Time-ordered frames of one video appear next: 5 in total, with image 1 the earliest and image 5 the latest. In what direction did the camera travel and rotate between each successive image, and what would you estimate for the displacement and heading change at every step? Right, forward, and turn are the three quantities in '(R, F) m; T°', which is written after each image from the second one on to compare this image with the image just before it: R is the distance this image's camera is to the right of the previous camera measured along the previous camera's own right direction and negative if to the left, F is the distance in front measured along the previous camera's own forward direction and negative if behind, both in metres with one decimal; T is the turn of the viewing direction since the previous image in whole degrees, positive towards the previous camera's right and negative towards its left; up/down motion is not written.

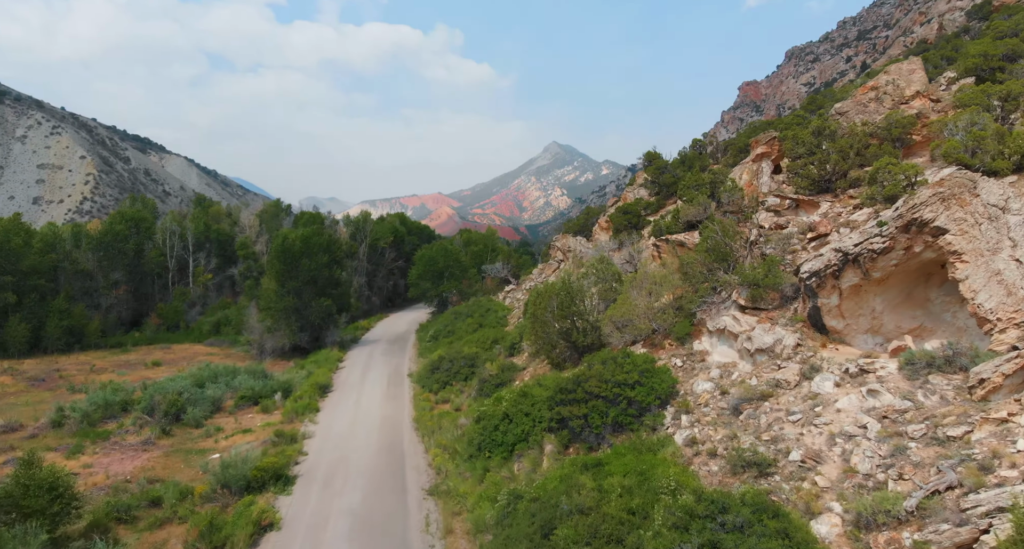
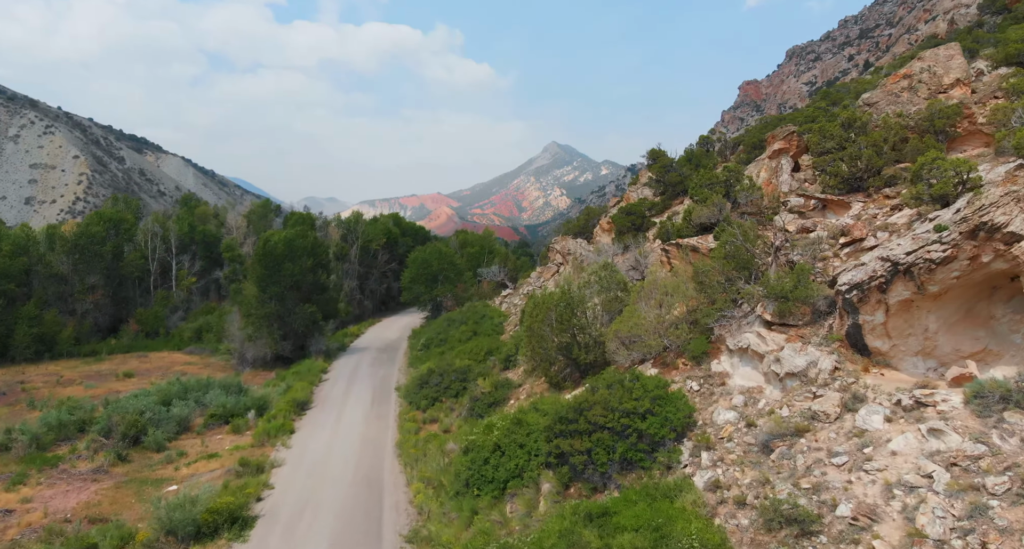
(+0.2, +2.3) m; 0°
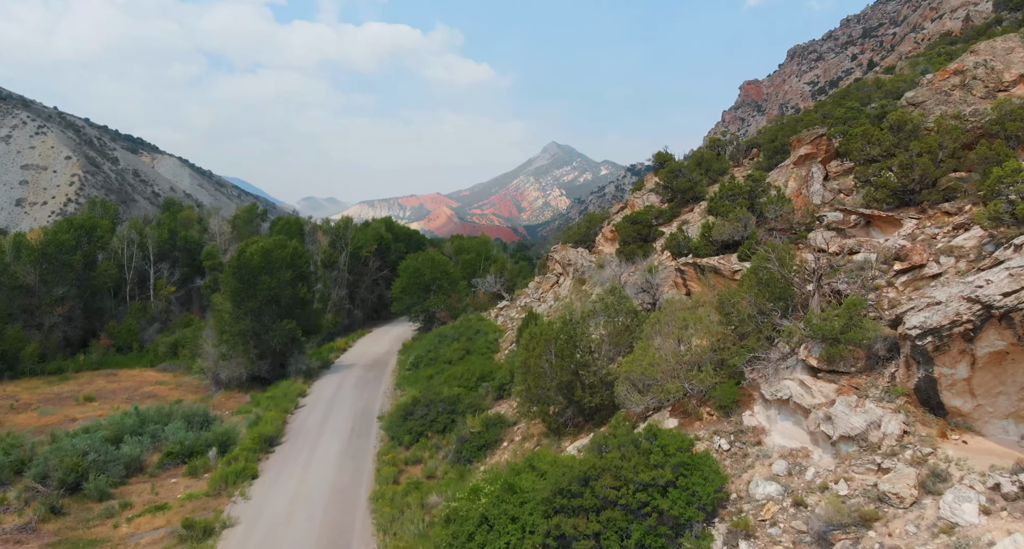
(+0.2, +2.7) m; 0°
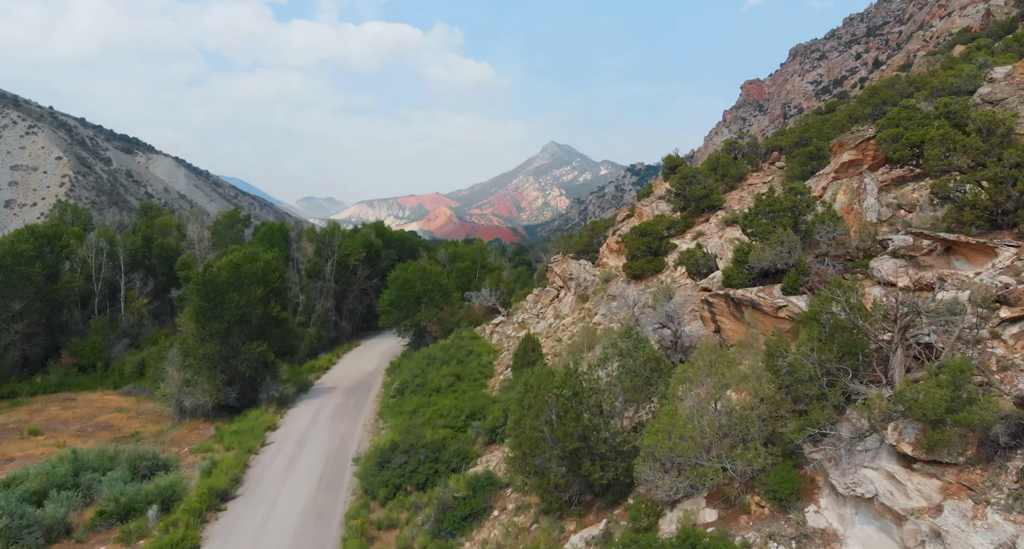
(+0.2, +3.3) m; 0°
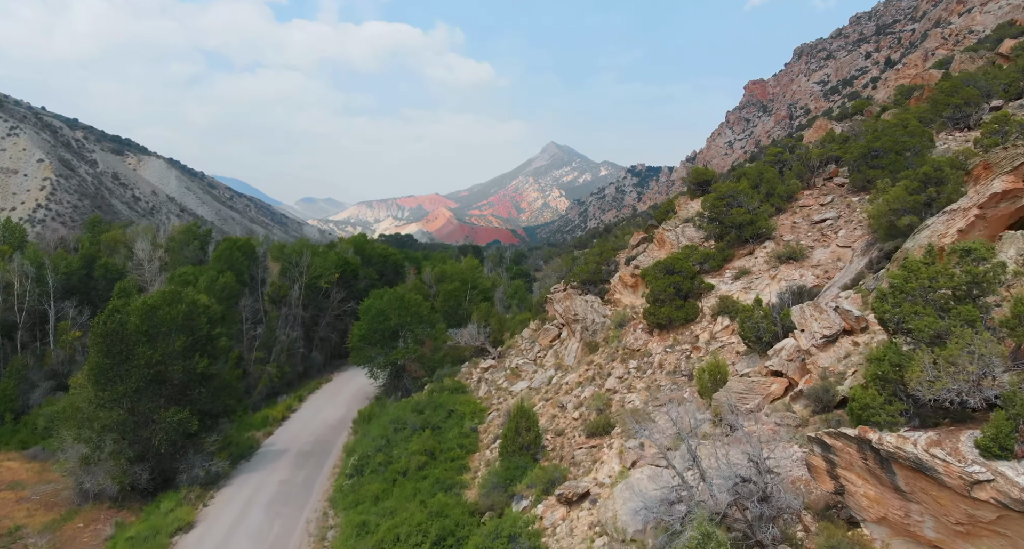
(+0.4, +6.5) m; 0°
